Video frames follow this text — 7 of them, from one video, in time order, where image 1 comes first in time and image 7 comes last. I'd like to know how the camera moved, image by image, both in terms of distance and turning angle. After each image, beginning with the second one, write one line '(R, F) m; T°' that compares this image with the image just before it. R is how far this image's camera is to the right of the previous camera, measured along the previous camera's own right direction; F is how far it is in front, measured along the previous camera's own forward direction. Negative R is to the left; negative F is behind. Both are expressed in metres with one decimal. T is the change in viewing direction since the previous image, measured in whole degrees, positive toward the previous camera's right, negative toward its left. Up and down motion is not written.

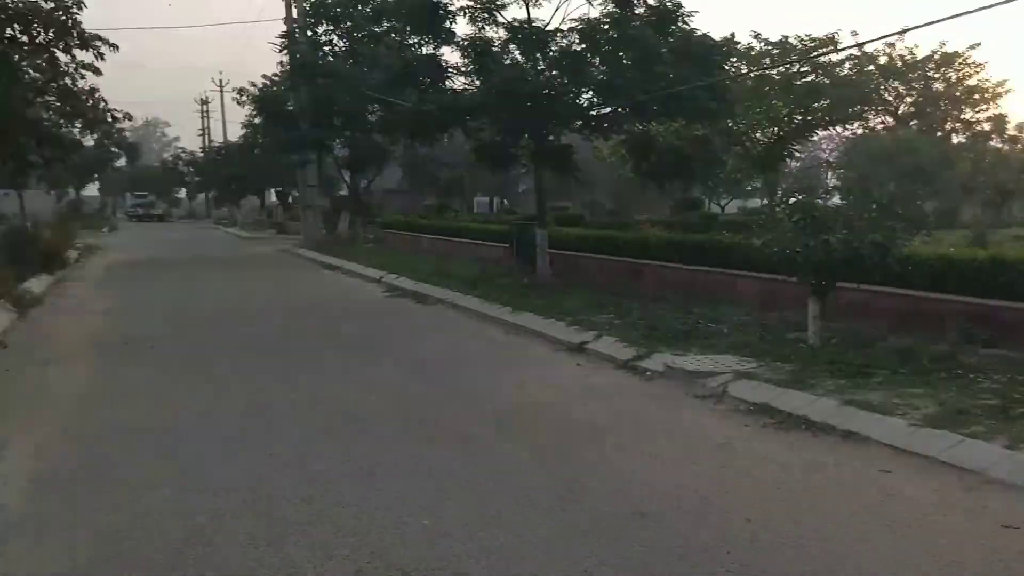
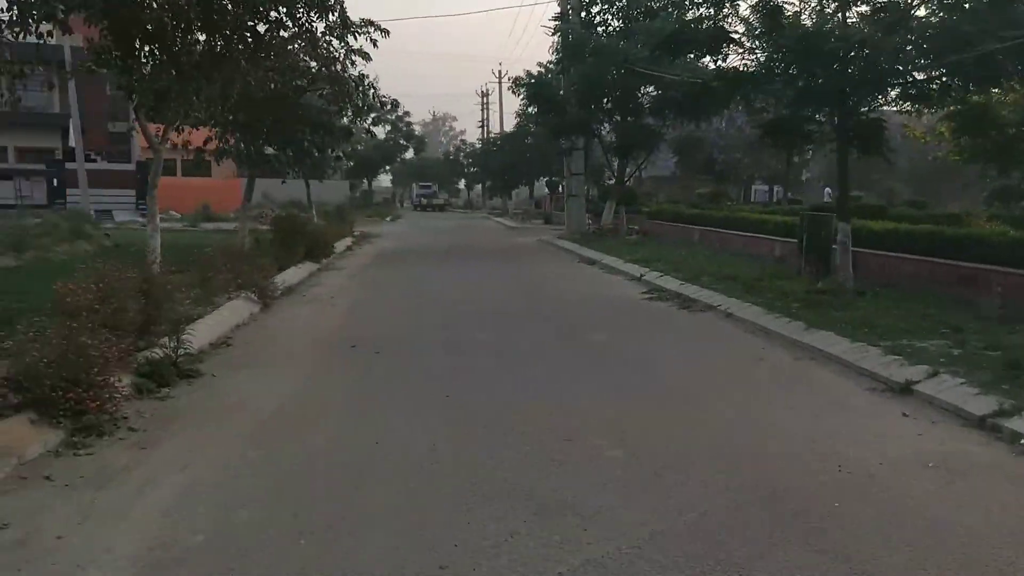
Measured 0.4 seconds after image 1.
(-0.2, +2.2) m; -17°
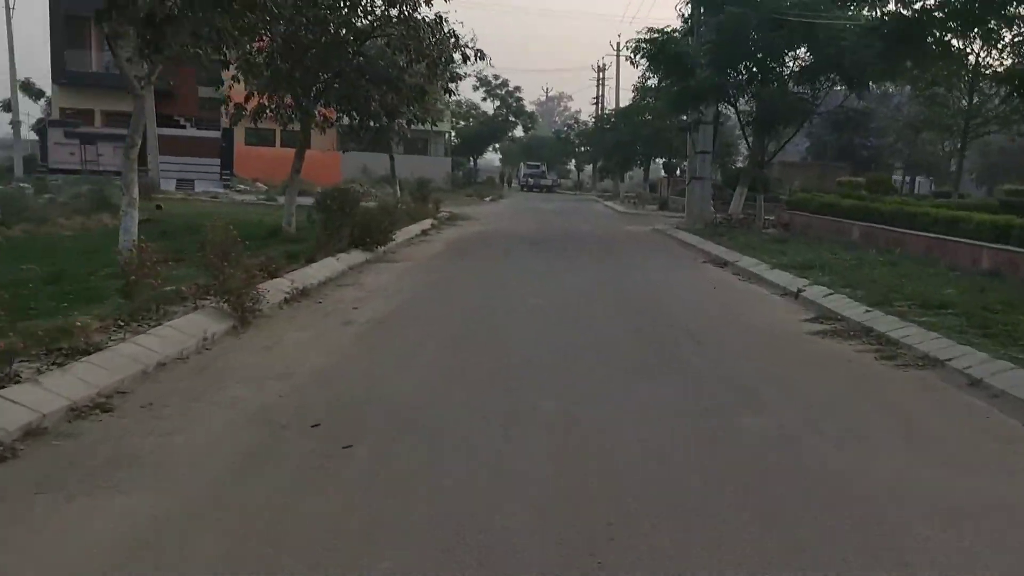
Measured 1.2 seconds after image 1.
(+0.1, +4.5) m; -7°
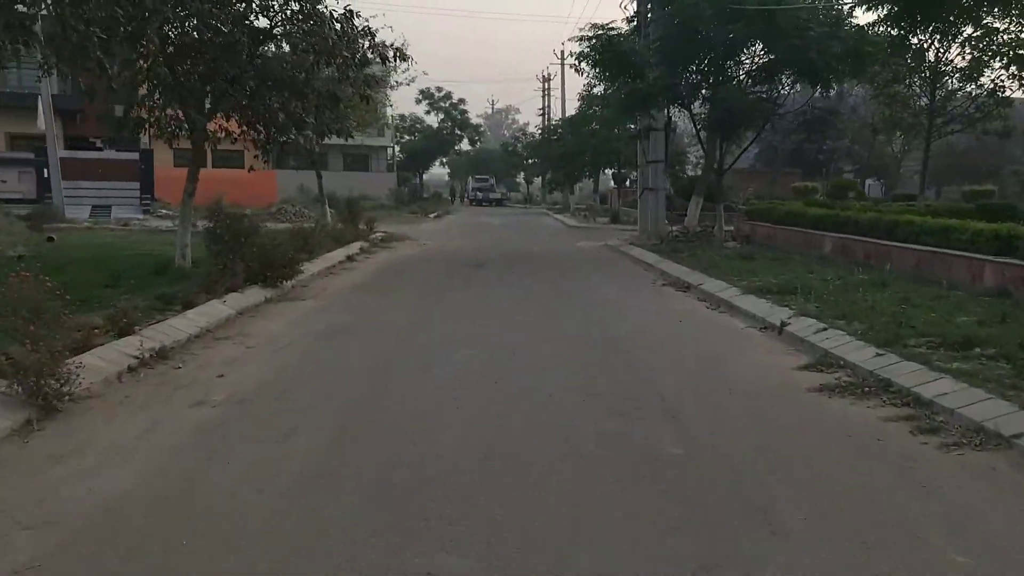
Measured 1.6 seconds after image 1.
(+0.4, +2.3) m; +3°
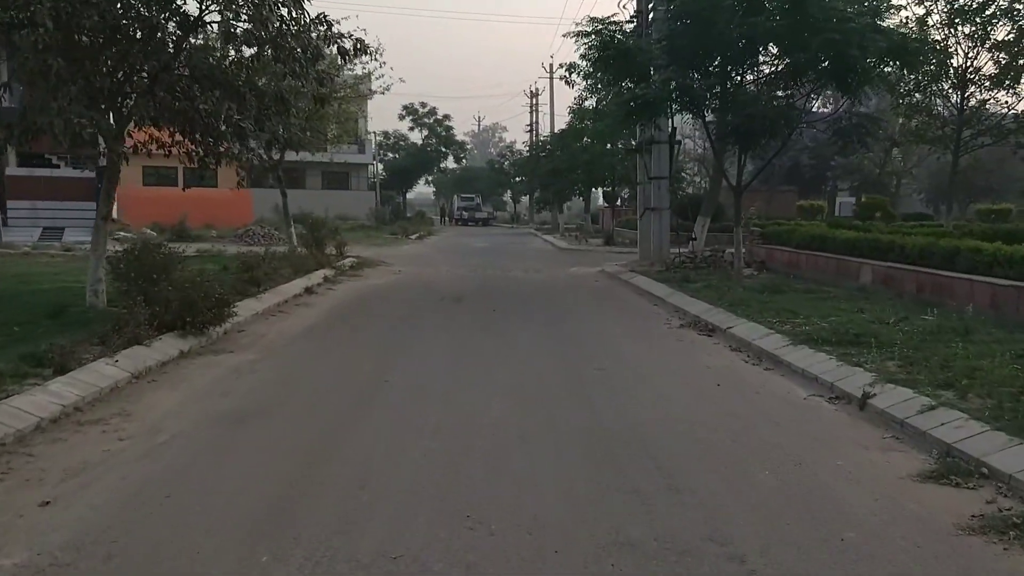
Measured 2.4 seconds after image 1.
(0.0, +2.7) m; +1°
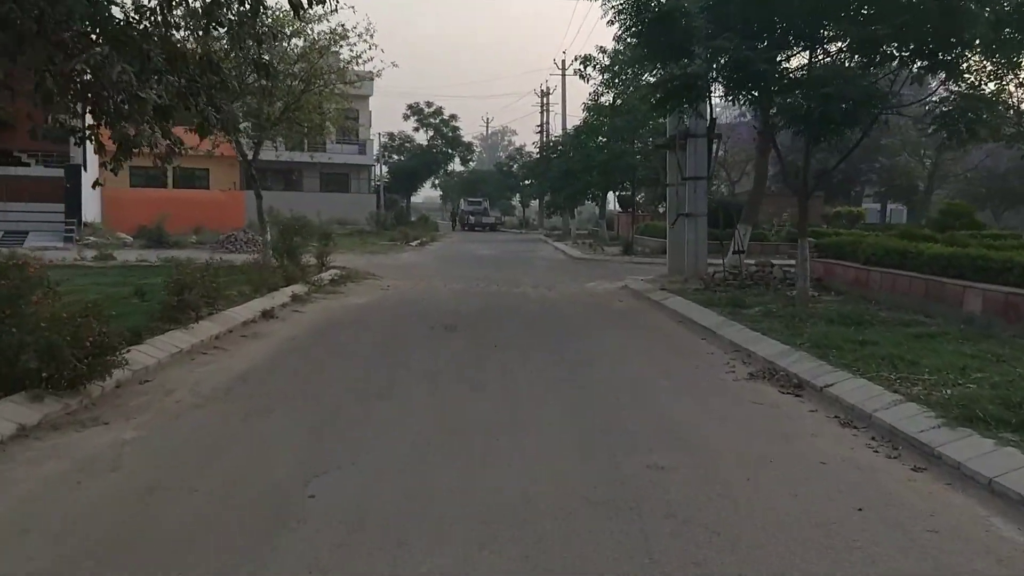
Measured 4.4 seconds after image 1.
(0.0, +3.3) m; -1°
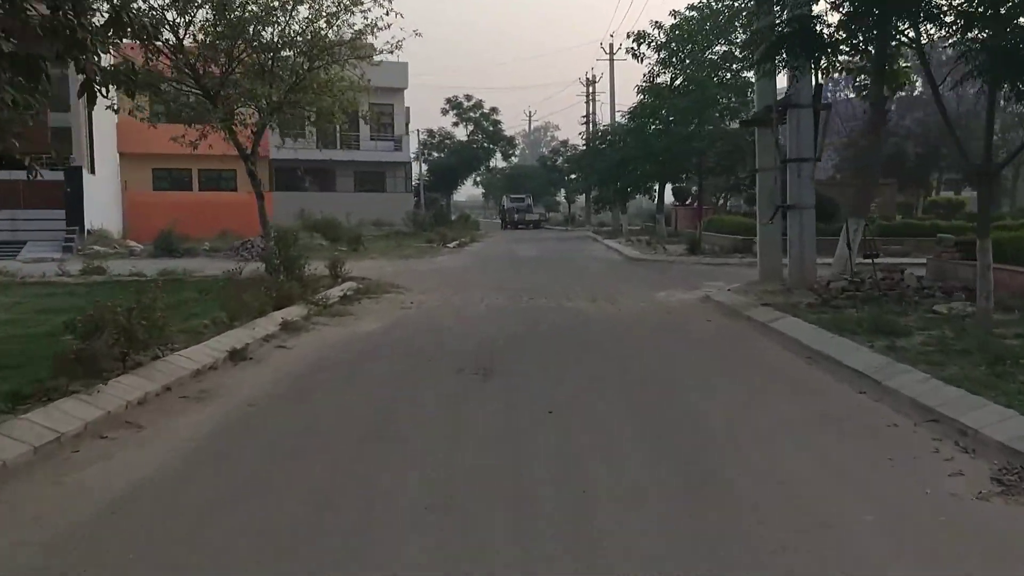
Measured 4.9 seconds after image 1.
(-0.1, +3.8) m; -3°
